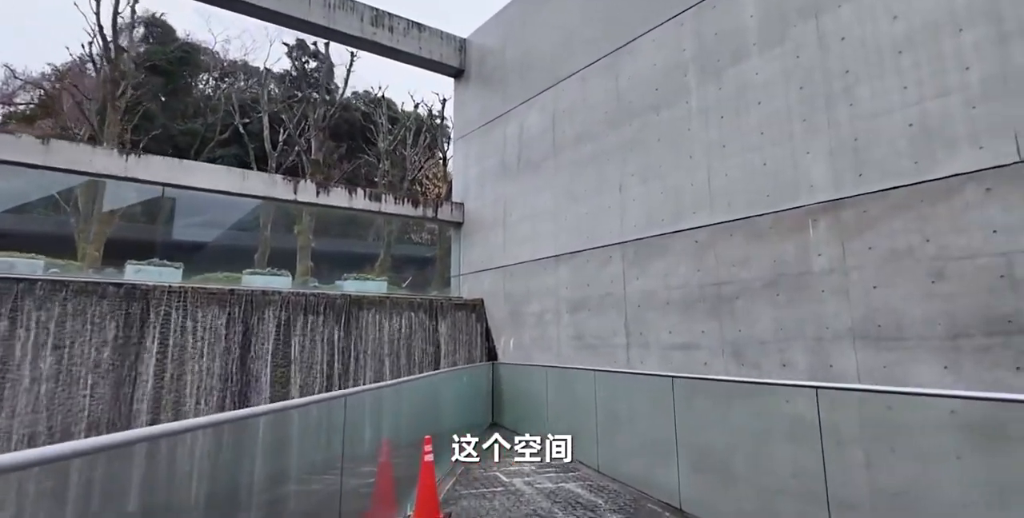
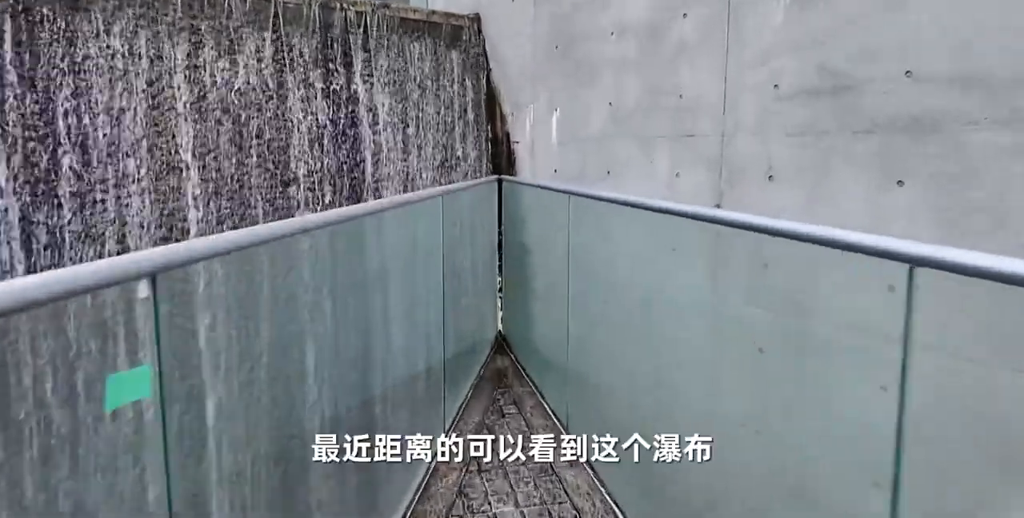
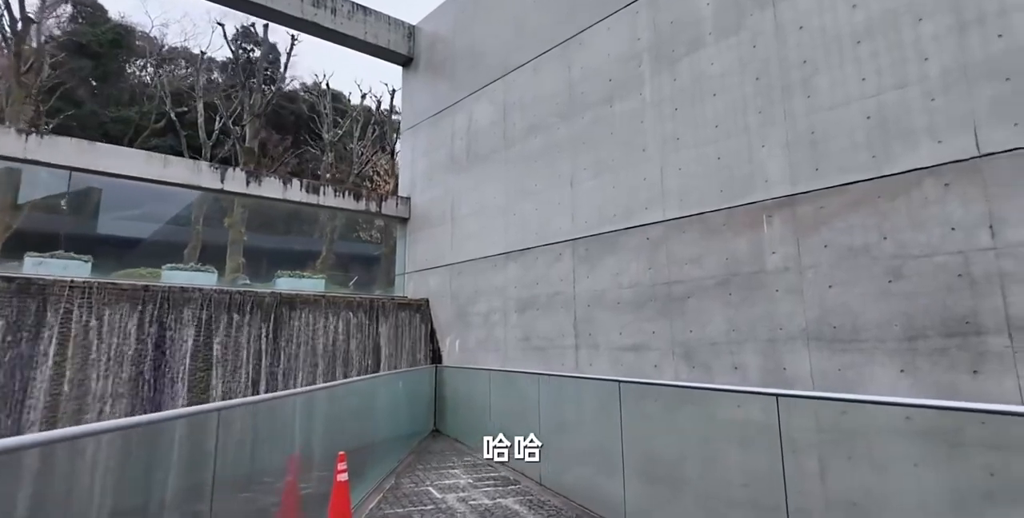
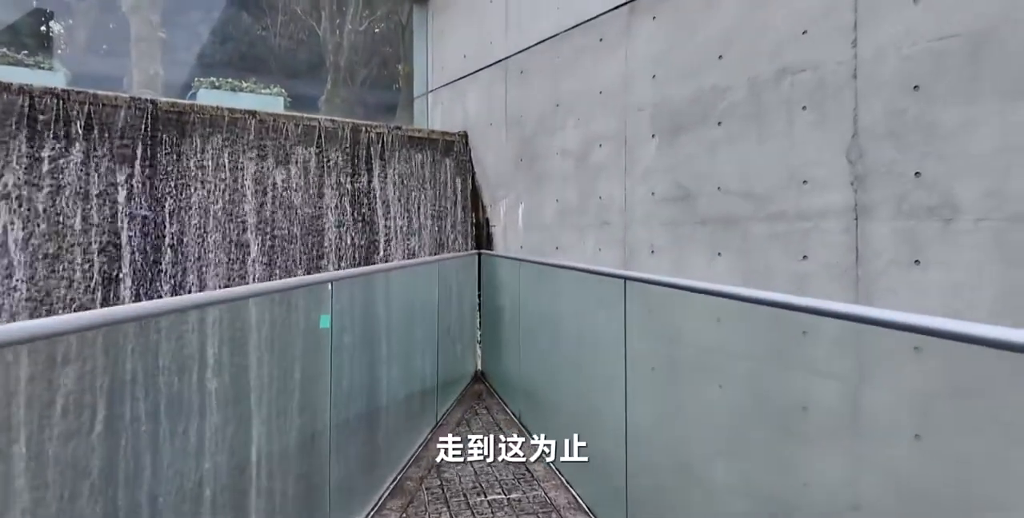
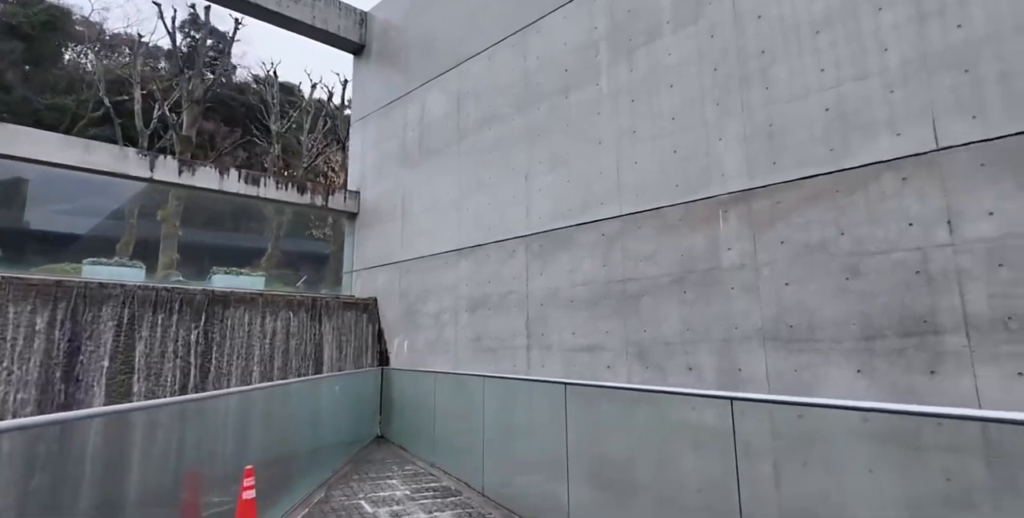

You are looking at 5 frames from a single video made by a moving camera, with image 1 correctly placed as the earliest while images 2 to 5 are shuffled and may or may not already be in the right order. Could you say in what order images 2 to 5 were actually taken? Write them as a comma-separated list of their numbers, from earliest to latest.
3, 5, 4, 2
